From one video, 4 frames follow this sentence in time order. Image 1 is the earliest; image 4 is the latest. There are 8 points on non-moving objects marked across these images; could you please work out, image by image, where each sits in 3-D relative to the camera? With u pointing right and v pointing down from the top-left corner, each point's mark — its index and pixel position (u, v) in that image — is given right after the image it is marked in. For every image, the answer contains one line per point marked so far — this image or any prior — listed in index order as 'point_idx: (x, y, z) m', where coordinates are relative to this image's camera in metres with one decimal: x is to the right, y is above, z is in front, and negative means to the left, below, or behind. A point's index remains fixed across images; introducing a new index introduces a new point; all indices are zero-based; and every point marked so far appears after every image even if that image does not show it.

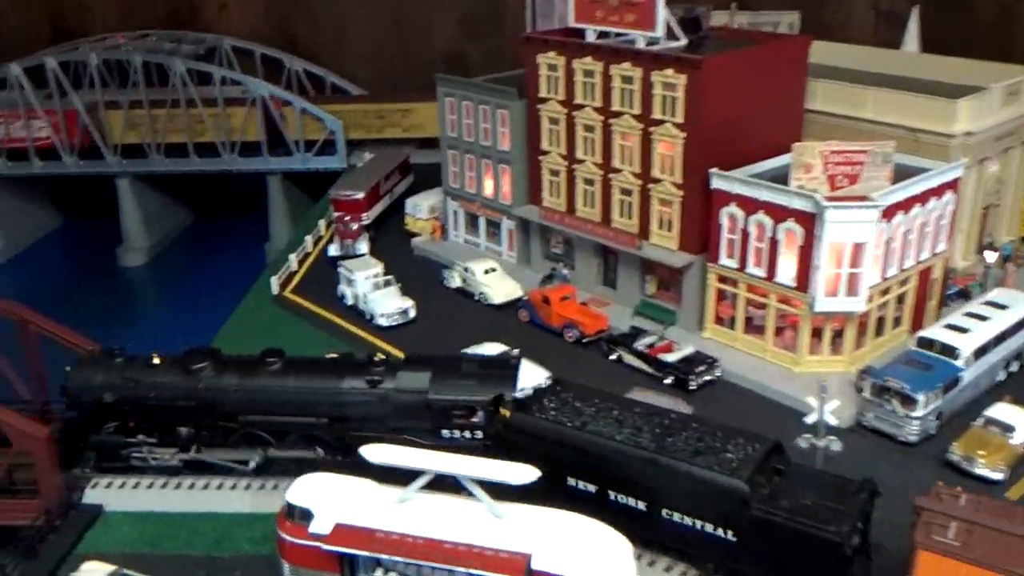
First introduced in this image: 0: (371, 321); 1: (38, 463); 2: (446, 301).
0: (-2.6, -0.6, +17.9) m
1: (-5.9, -2.2, +12.1) m
2: (-1.3, -0.3, +18.8) m
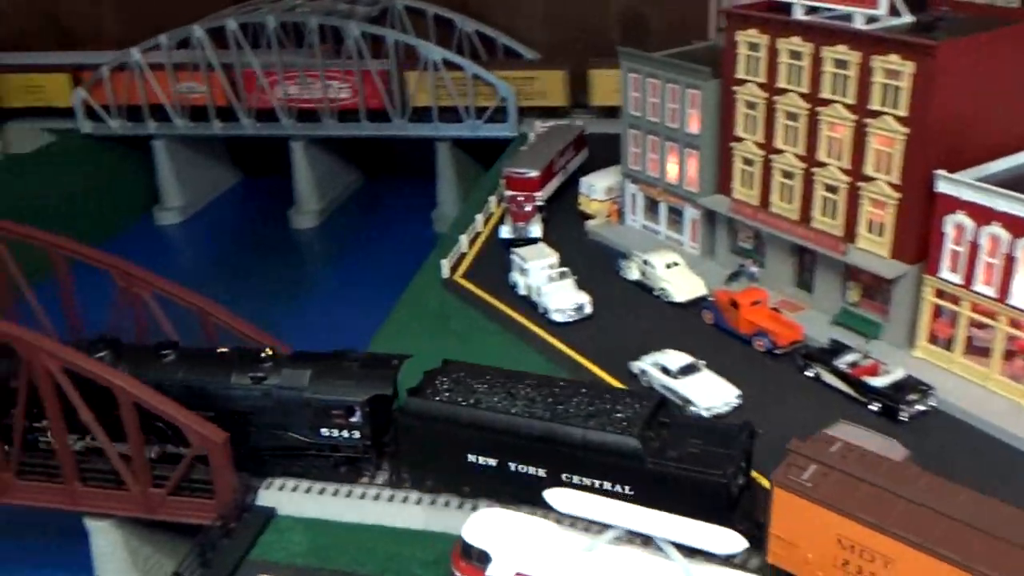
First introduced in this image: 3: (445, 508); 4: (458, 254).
0: (+0.6, -0.5, +17.1) m
1: (-3.7, -2.2, +11.9) m
2: (+2.0, -0.1, +17.7) m
3: (-0.8, -2.8, +12.2) m
4: (-1.1, +0.7, +19.5) m
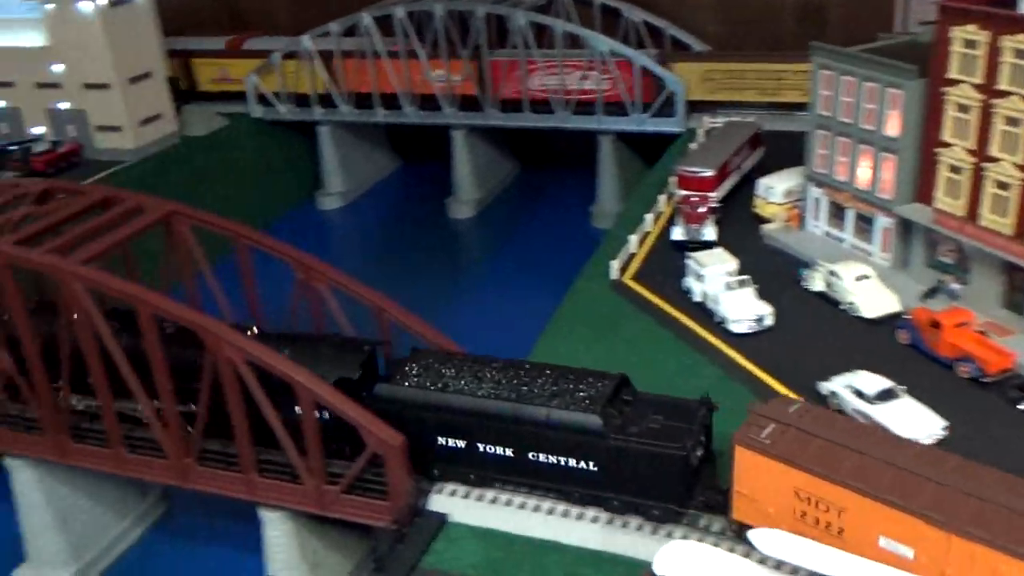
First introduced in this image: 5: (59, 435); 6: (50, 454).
0: (+3.5, -0.6, +16.2) m
1: (-1.5, -2.2, +11.7) m
2: (+5.1, -0.3, +16.6) m
3: (+1.3, -2.9, +11.6) m
4: (+2.2, +0.7, +18.8) m
5: (-6.3, -2.1, +13.5) m
6: (-6.5, -2.3, +13.7) m
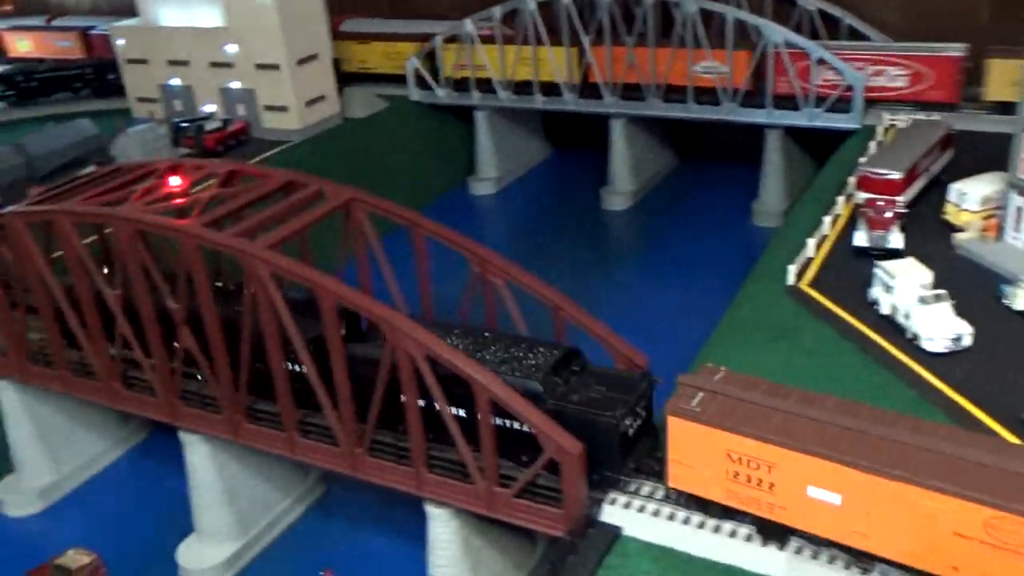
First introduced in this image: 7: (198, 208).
0: (+6.2, -0.8, +15.1) m
1: (+0.6, -2.2, +11.3) m
2: (+7.8, -0.6, +15.3) m
3: (+3.4, -3.0, +10.8) m
4: (+5.4, +0.6, +17.8) m
5: (-3.9, -1.8, +13.7) m
6: (-4.1, -2.1, +13.9) m
7: (-4.3, +1.1, +13.4) m
